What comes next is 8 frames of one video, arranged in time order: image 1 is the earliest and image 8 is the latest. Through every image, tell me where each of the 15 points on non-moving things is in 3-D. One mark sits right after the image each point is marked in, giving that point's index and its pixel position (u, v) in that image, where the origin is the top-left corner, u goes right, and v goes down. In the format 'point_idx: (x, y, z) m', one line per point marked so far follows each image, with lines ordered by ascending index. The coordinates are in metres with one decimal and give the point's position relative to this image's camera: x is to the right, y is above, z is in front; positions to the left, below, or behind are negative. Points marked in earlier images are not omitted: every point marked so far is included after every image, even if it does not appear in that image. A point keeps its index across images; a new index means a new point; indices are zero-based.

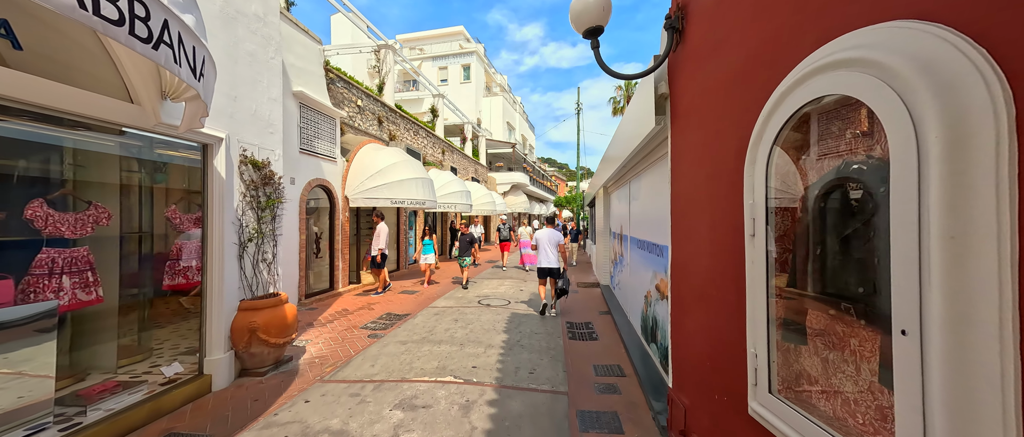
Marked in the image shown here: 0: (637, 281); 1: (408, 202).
0: (+2.0, -1.0, +5.3) m
1: (-2.9, +0.4, +9.5) m
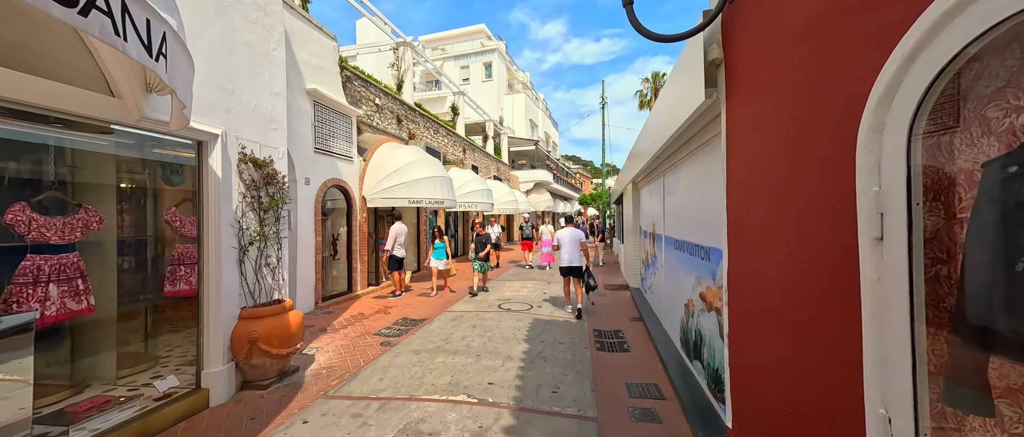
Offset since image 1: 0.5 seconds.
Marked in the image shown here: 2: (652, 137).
0: (+2.3, -1.0, +4.7) m
1: (-2.3, +0.4, +9.2) m
2: (+2.2, +1.2, +5.3) m
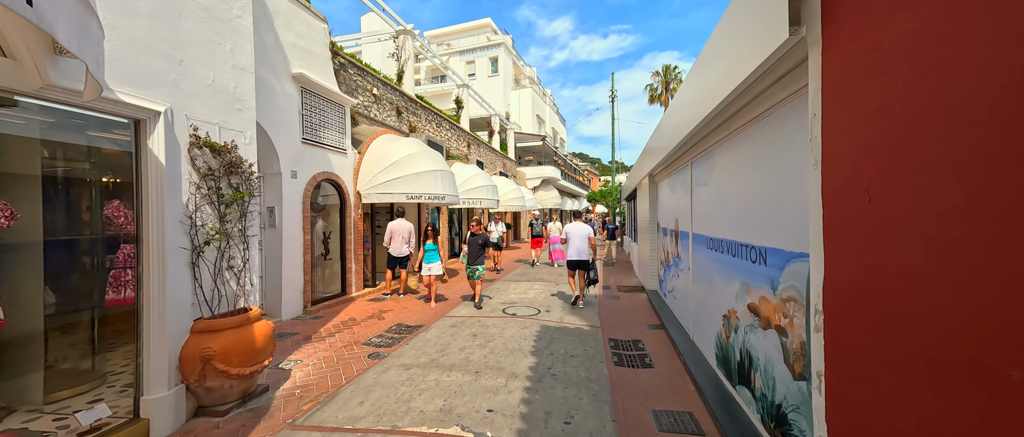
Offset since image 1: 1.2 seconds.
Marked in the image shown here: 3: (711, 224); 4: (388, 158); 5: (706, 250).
0: (+2.3, -0.9, +4.0) m
1: (-2.2, +0.5, +8.6) m
2: (+2.2, +1.3, +4.6) m
3: (+2.3, -0.1, +3.9) m
4: (-3.0, +1.5, +8.2) m
5: (+2.4, -0.4, +4.1) m
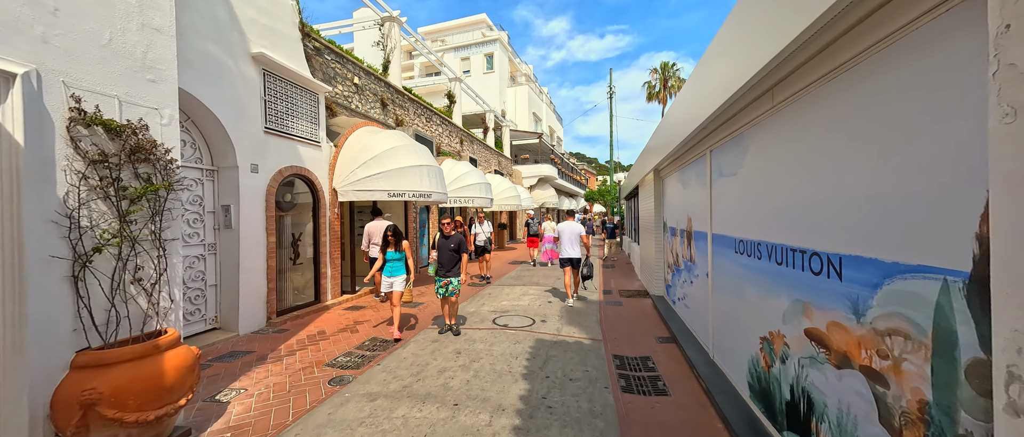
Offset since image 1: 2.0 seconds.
0: (+2.2, -0.9, +3.3) m
1: (-2.4, +0.5, +7.8) m
2: (+2.1, +1.3, +3.8) m
3: (+2.2, -0.1, +3.2) m
4: (-3.2, +1.5, +7.5) m
5: (+2.2, -0.4, +3.4) m
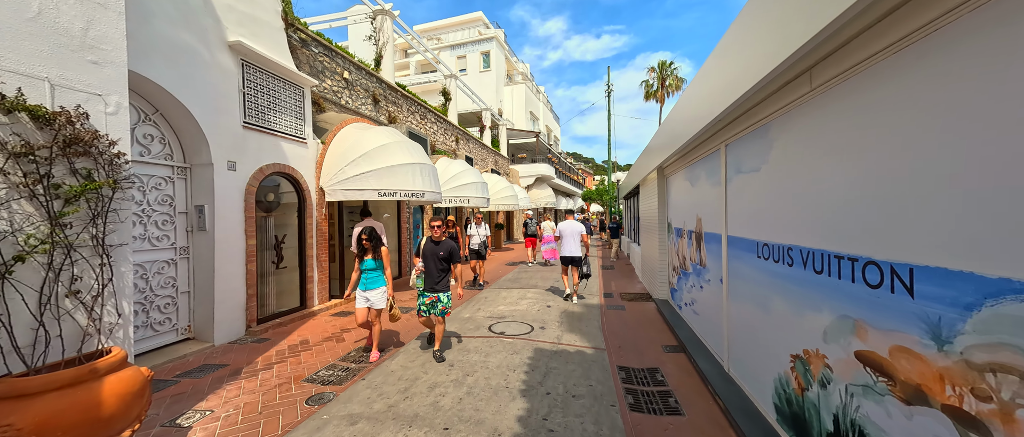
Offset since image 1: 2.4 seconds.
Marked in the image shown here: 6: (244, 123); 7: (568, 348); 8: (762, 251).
0: (+2.1, -0.9, +2.9) m
1: (-2.4, +0.5, +7.5) m
2: (+2.0, +1.3, +3.5) m
3: (+2.1, -0.1, +2.9) m
4: (-3.2, +1.5, +7.1) m
5: (+2.2, -0.4, +3.1) m
6: (-4.3, +1.5, +5.4) m
7: (+0.8, -1.9, +4.9) m
8: (+2.1, -0.3, +2.9) m
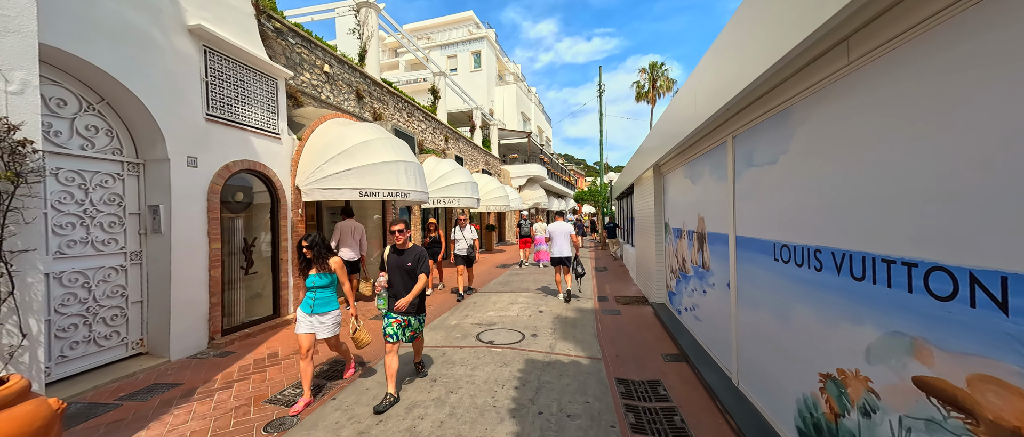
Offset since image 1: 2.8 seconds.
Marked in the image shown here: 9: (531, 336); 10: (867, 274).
0: (+2.0, -0.9, +2.6) m
1: (-2.6, +0.5, +7.0) m
2: (+1.9, +1.3, +3.2) m
3: (+2.0, 0.0, +2.6) m
4: (-3.4, +1.5, +6.7) m
5: (+2.1, -0.4, +2.7) m
6: (-4.5, +1.5, +4.9) m
7: (+0.7, -1.9, +4.6) m
8: (+2.0, -0.3, +2.6) m
9: (+0.3, -1.9, +5.4) m
10: (+1.8, -0.3, +1.7) m
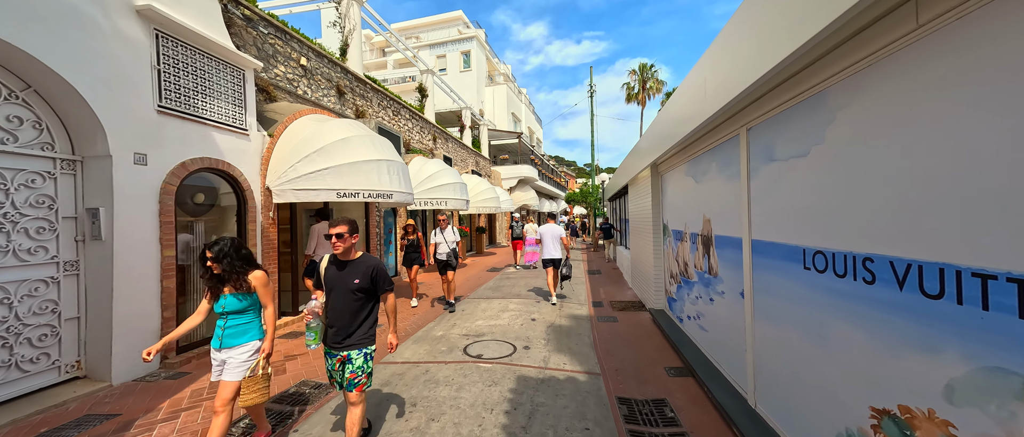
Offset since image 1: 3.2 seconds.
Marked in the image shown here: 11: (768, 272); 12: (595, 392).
0: (+2.0, -0.9, +2.3) m
1: (-2.8, +0.4, +6.5) m
2: (+1.8, +1.3, +2.8) m
3: (+2.0, -0.1, +2.2) m
4: (-3.6, +1.4, +6.2) m
5: (+2.0, -0.4, +2.4) m
6: (-4.6, +1.5, +4.4) m
7: (+0.6, -1.9, +4.2) m
8: (+2.0, -0.3, +2.2) m
9: (+0.2, -1.9, +5.0) m
10: (+1.8, -0.3, +1.4) m
11: (+2.1, -0.4, +2.7) m
12: (+0.9, -1.9, +3.8) m
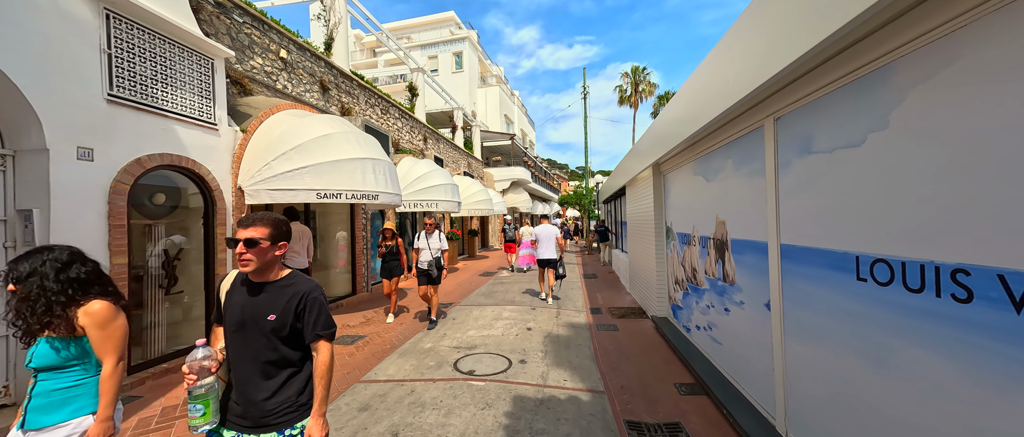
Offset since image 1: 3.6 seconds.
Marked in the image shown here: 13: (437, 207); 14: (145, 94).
0: (+2.0, -0.9, +1.9) m
1: (-2.9, +0.4, +6.1) m
2: (+1.8, +1.3, +2.5) m
3: (+2.0, -0.1, +1.9) m
4: (-3.7, +1.4, +5.7) m
5: (+2.0, -0.4, +2.0) m
6: (-4.7, +1.4, +3.9) m
7: (+0.5, -2.0, +3.8) m
8: (+1.9, -0.3, +1.8) m
9: (+0.1, -2.0, +4.6) m
10: (+1.8, -0.3, +1.0) m
11: (+2.0, -0.4, +2.3) m
12: (+0.9, -2.0, +3.4) m
13: (-2.4, +0.4, +10.8) m
14: (-4.7, +1.6, +4.3) m
